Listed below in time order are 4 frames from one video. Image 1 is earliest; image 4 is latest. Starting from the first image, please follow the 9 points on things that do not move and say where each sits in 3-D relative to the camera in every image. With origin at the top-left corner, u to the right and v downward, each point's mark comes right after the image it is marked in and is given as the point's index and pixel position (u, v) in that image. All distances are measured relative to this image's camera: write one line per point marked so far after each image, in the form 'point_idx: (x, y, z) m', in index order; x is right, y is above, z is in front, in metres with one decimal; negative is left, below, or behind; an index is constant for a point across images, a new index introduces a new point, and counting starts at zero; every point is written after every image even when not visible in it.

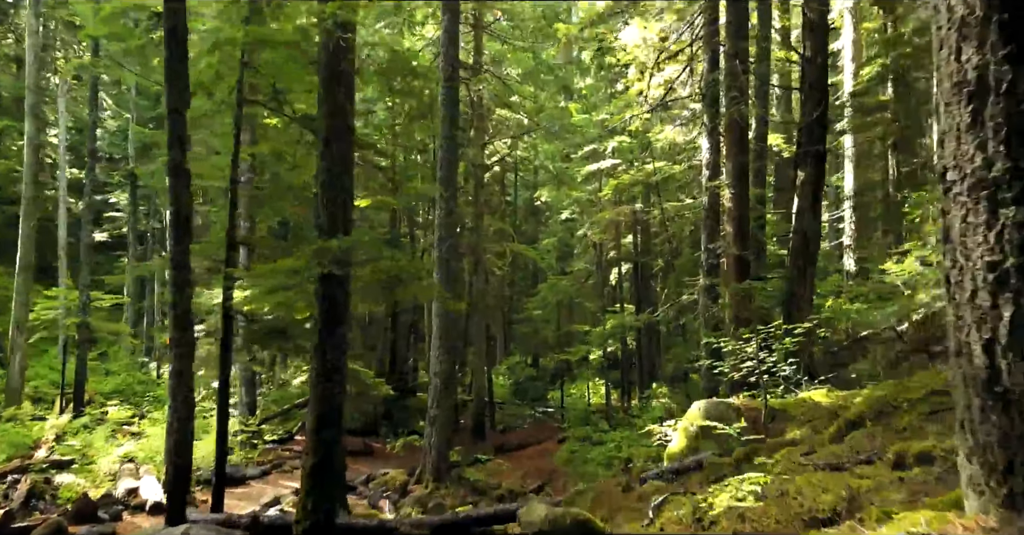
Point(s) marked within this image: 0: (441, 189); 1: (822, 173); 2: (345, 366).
0: (-1.4, +1.6, +17.2) m
1: (+4.8, +1.5, +13.5) m
2: (-1.7, -1.0, +8.5) m
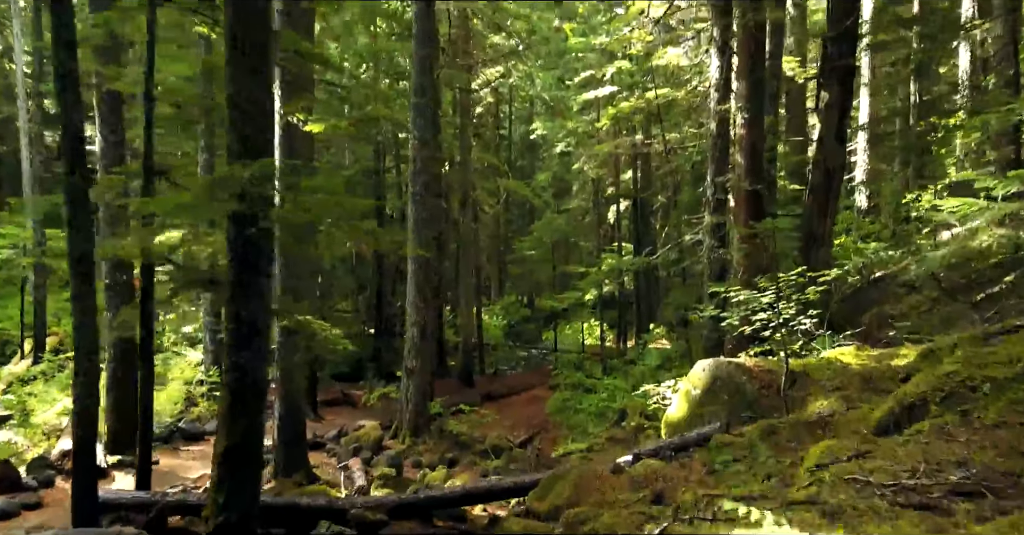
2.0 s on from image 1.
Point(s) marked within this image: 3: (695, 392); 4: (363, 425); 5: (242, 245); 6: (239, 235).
0: (-1.7, +2.7, +15.4) m
1: (+4.5, +2.3, +11.7) m
2: (-2.0, -0.5, +6.9) m
3: (+1.9, -1.3, +8.8) m
4: (-2.9, -3.1, +16.9) m
5: (-2.1, +0.2, +6.8) m
6: (-2.2, +0.3, +6.8) m
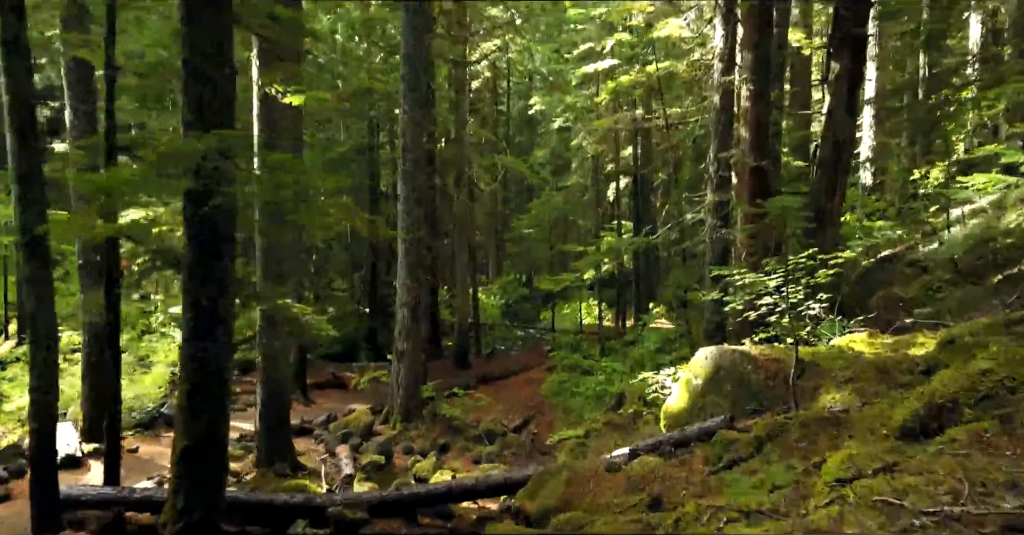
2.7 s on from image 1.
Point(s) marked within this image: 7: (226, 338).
0: (-1.8, +3.1, +14.8) m
1: (+4.4, +2.6, +11.0) m
2: (-2.1, -0.3, +6.4) m
3: (+1.8, -1.1, +8.3) m
4: (-3.0, -2.7, +16.4) m
5: (-2.2, +0.3, +6.2) m
6: (-2.3, +0.4, +6.2) m
7: (-2.1, -0.5, +6.3) m
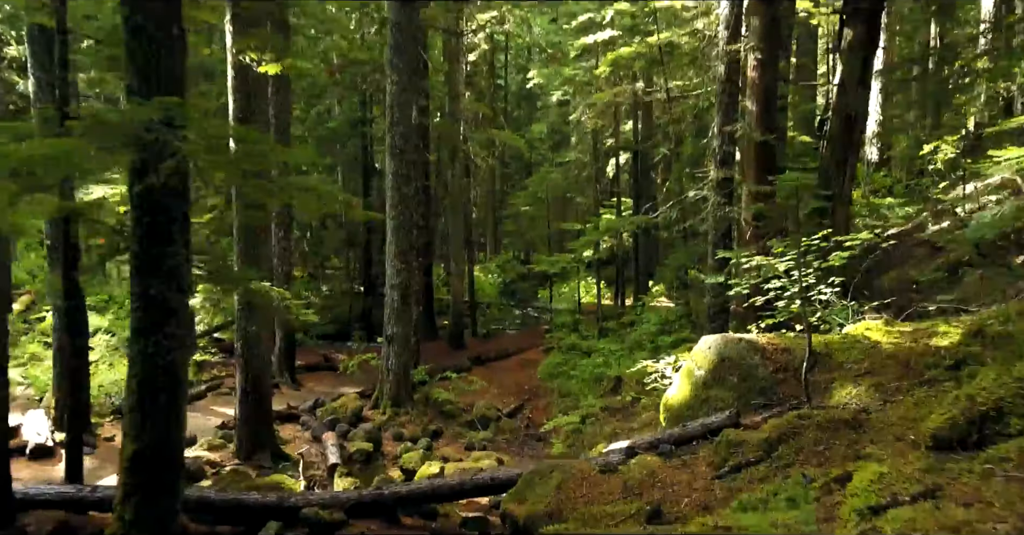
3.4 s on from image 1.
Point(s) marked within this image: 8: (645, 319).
0: (-1.9, +3.4, +14.1) m
1: (+4.3, +2.8, +10.3) m
2: (-2.2, -0.2, +5.7) m
3: (+1.7, -0.9, +7.7) m
4: (-3.1, -2.3, +15.8) m
5: (-2.3, +0.4, +5.6) m
6: (-2.4, +0.5, +5.6) m
7: (-2.2, -0.4, +5.7) m
8: (+3.0, -1.2, +19.5) m
